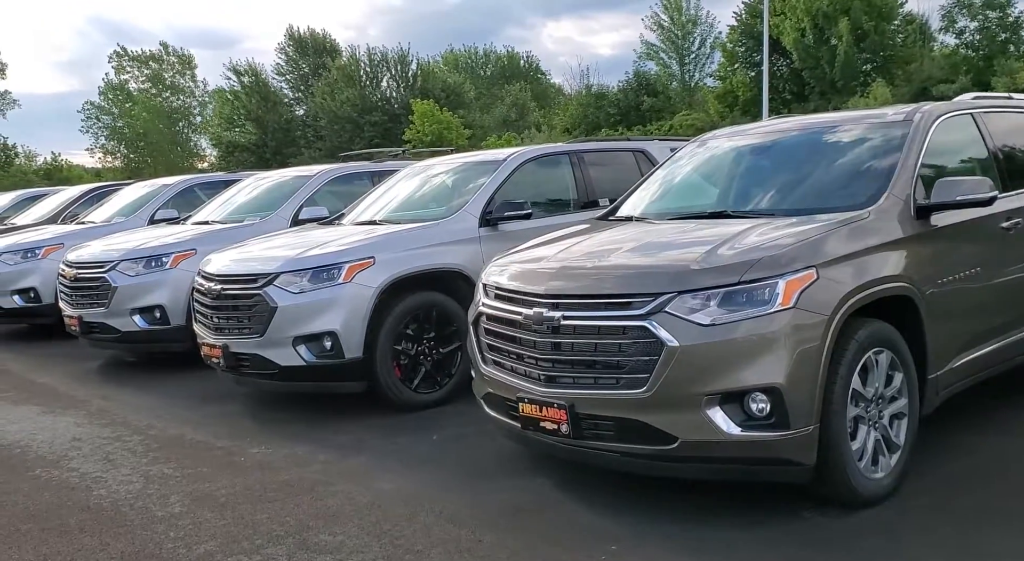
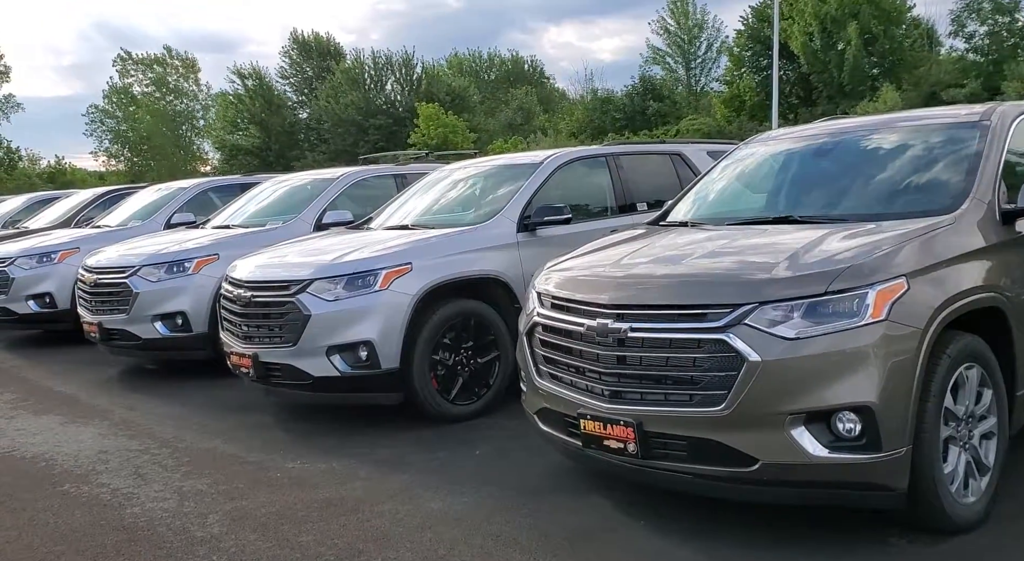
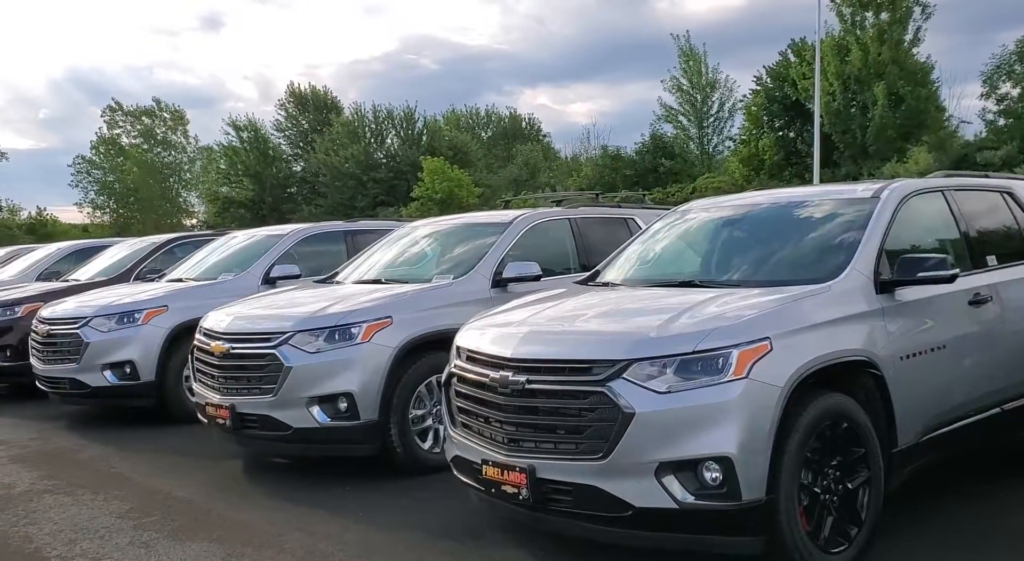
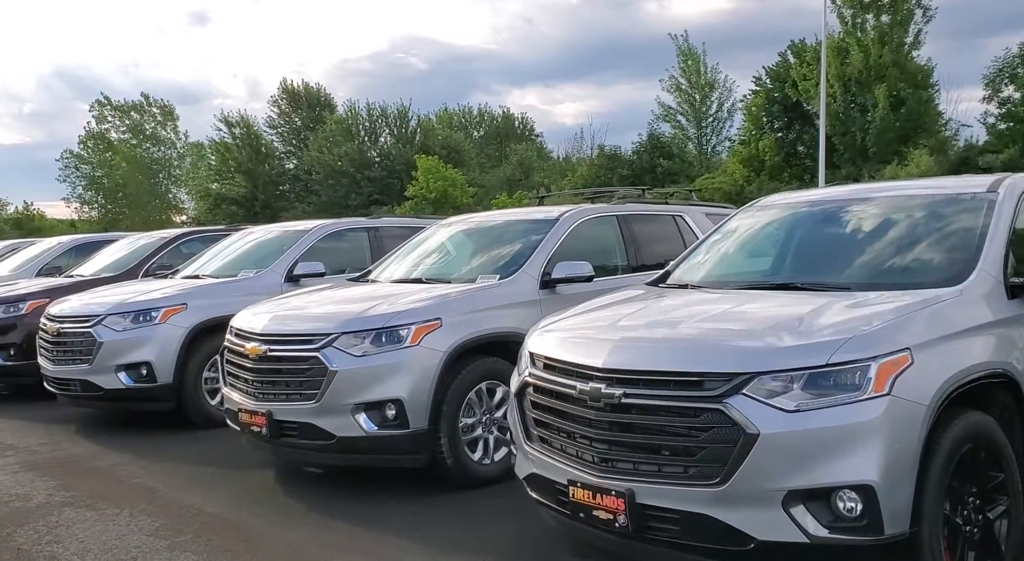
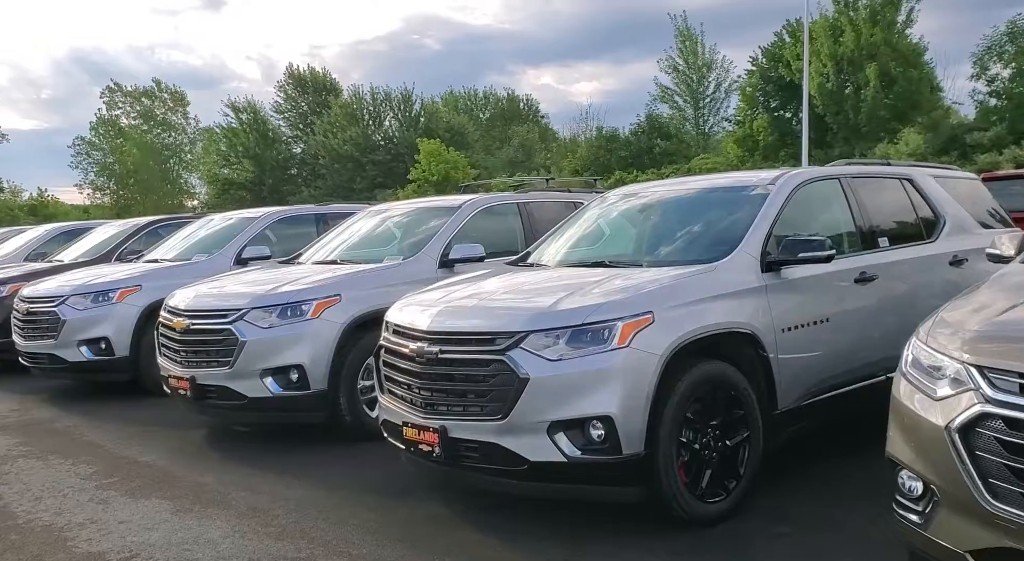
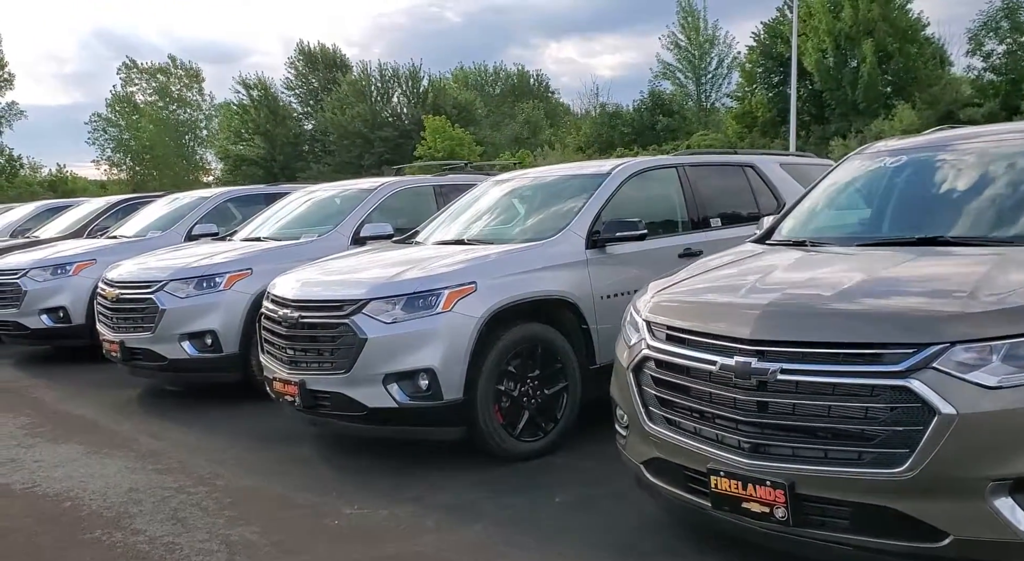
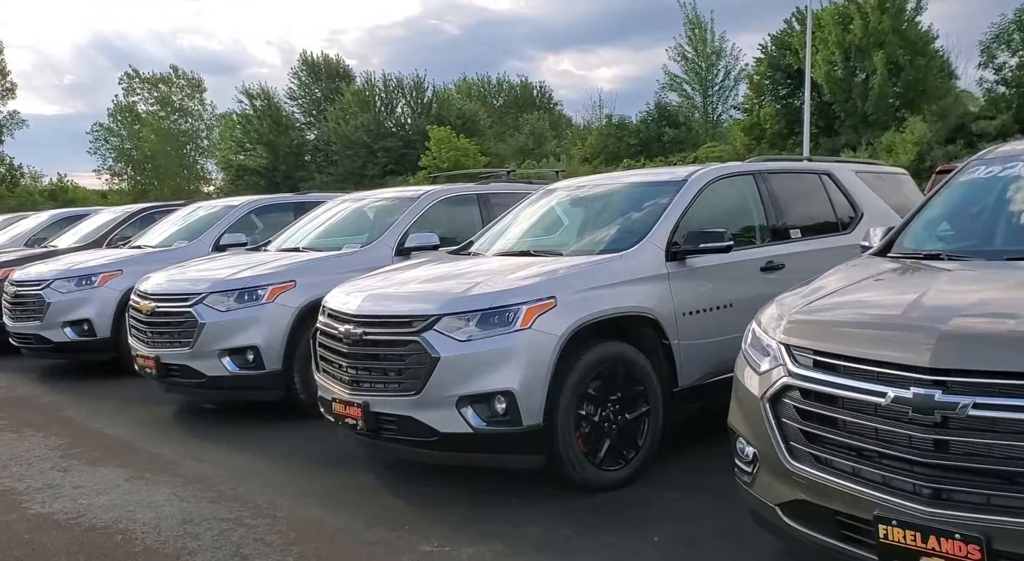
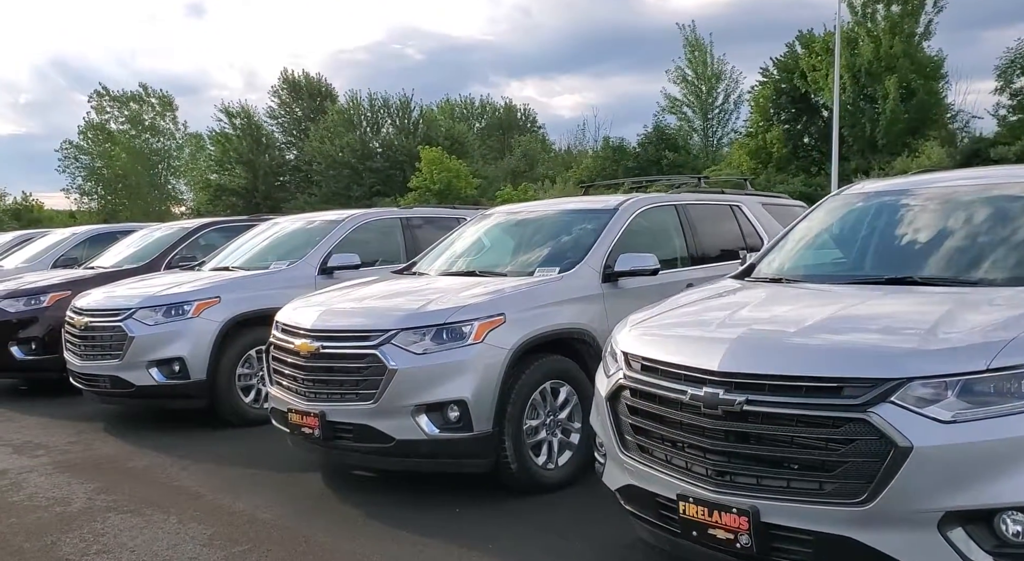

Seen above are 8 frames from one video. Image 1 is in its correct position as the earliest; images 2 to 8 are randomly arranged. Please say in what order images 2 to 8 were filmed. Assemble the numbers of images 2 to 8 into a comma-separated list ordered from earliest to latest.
2, 6, 7, 5, 3, 4, 8
